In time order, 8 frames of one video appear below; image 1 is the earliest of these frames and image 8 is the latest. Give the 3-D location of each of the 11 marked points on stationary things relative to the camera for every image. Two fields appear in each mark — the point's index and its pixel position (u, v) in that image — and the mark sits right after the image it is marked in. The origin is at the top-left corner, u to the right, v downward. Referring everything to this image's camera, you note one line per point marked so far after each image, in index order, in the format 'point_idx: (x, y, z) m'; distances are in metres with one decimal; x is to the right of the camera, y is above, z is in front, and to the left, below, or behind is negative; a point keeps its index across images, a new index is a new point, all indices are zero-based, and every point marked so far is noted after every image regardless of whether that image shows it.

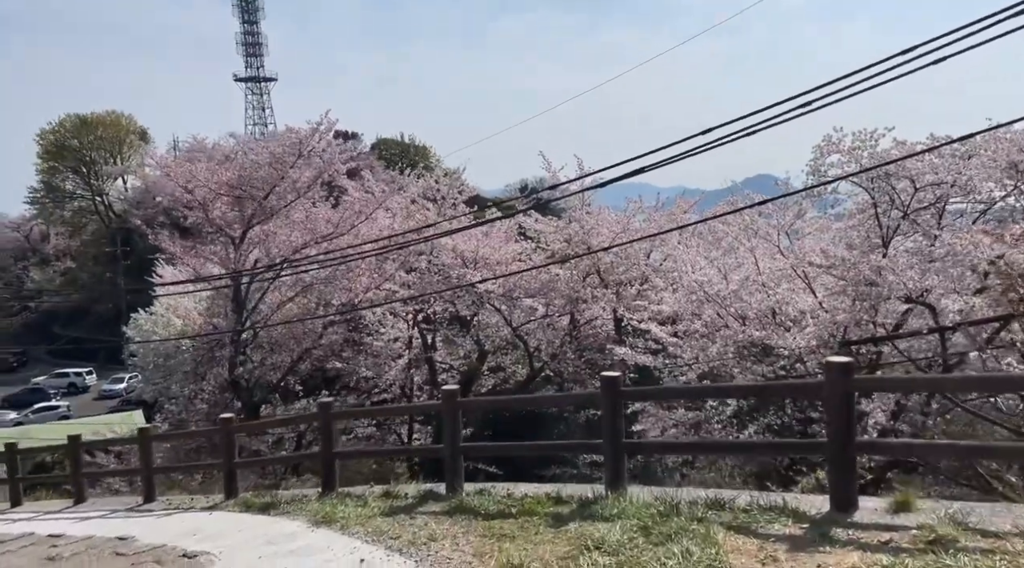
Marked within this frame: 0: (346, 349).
0: (-3.0, -1.2, +17.3) m
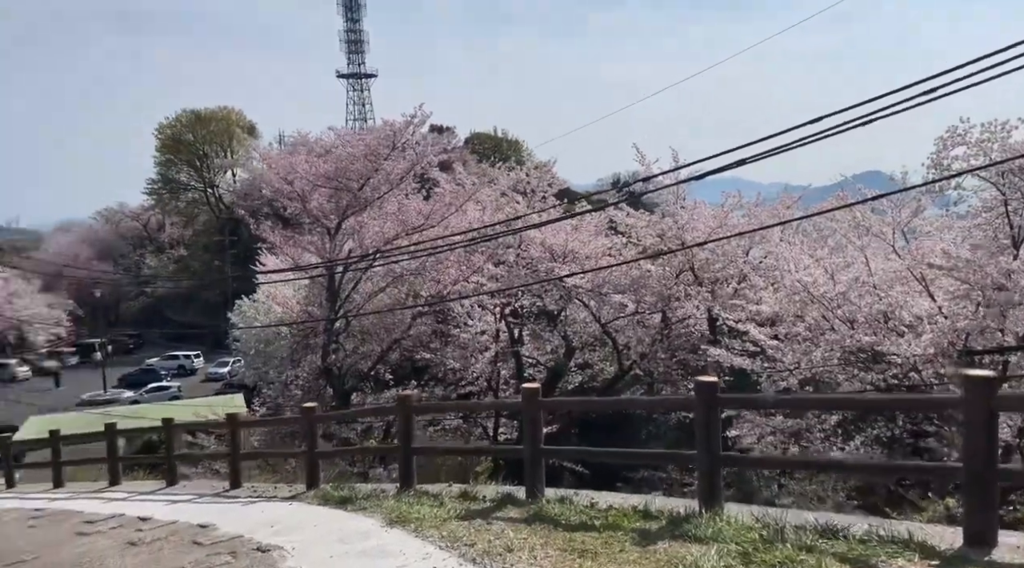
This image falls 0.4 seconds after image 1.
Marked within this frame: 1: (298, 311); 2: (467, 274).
0: (-1.4, -1.0, +17.2) m
1: (-4.3, -0.5, +19.0) m
2: (-0.8, +0.2, +16.7) m
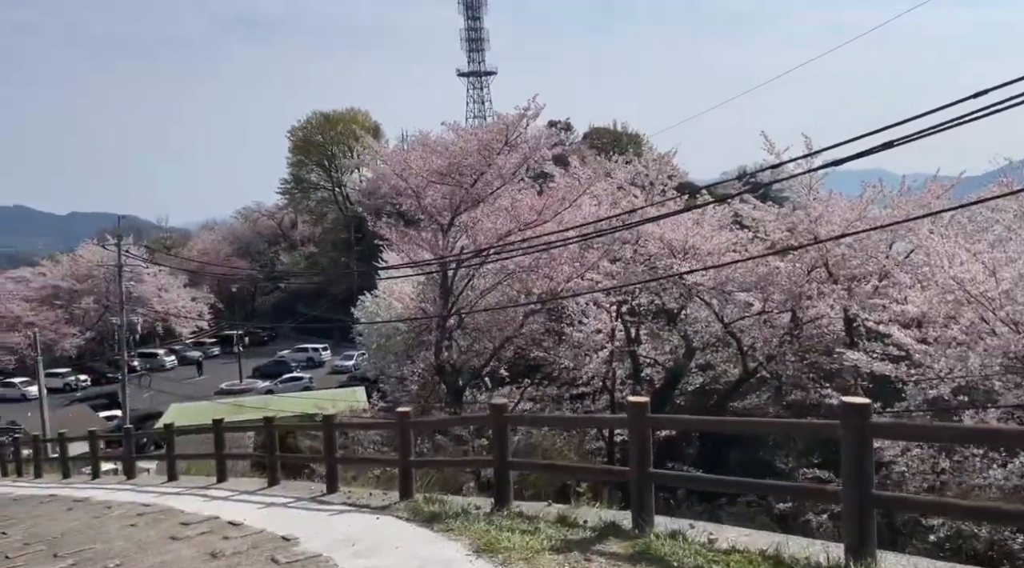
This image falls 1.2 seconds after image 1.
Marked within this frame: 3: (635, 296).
0: (+0.6, -1.0, +16.6) m
1: (-2.0, -0.5, +18.8) m
2: (+1.2, +0.2, +16.0) m
3: (+2.0, -0.2, +15.3) m
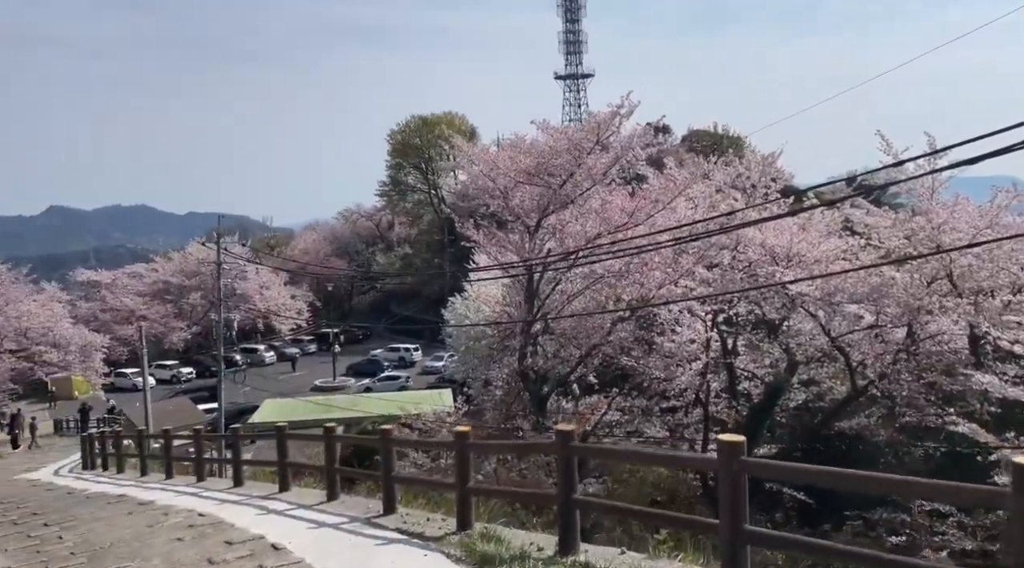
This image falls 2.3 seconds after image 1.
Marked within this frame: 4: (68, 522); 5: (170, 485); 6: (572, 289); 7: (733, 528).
0: (+2.0, -1.1, +15.7) m
1: (-0.3, -0.5, +18.1) m
2: (+2.6, +0.1, +15.0) m
3: (+3.3, -0.3, +14.2) m
4: (-5.2, -2.8, +11.2) m
5: (-4.8, -2.8, +13.4) m
6: (+1.0, -0.1, +16.4) m
7: (+1.0, -1.1, +4.5) m
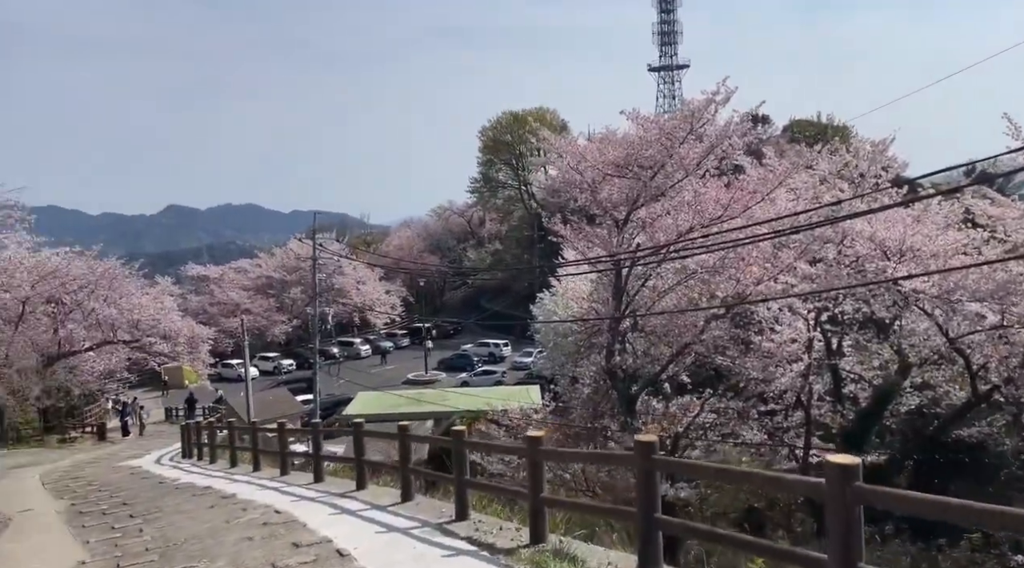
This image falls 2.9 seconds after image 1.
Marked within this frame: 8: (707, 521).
0: (+3.4, -1.0, +14.9) m
1: (+1.3, -0.4, +17.5) m
2: (+3.9, +0.2, +14.2) m
3: (+4.5, -0.3, +13.3) m
4: (-4.2, -2.7, +11.1) m
5: (-3.6, -2.7, +13.3) m
6: (+2.5, 0.0, +15.7) m
7: (+1.4, -1.1, +3.8) m
8: (+2.6, -3.1, +12.8) m
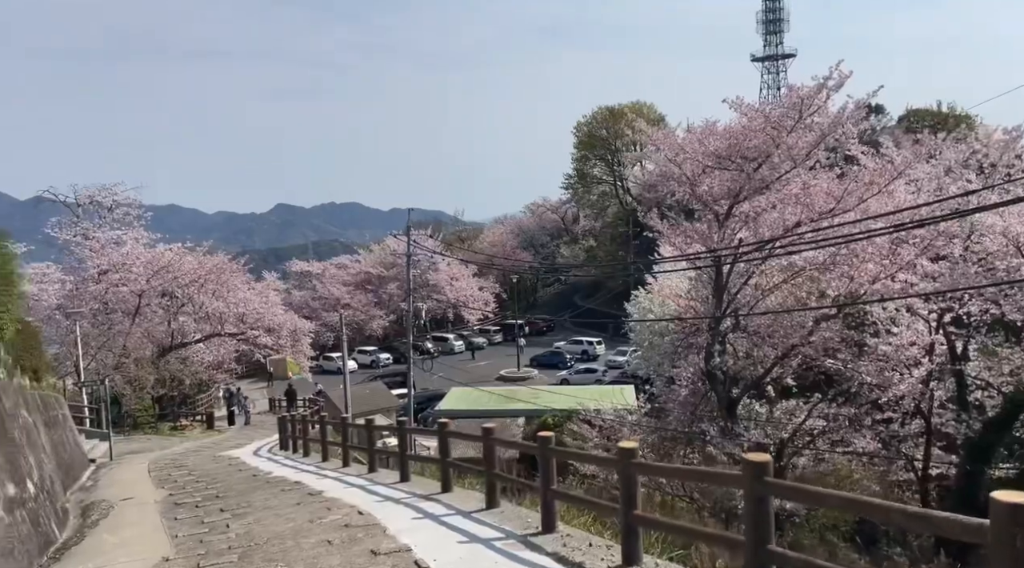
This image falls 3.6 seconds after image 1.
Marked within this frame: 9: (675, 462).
0: (+4.8, -1.0, +14.0) m
1: (+3.0, -0.4, +16.8) m
2: (+5.3, +0.2, +13.2) m
3: (+5.8, -0.2, +12.3) m
4: (-3.1, -2.6, +10.9) m
5: (-2.4, -2.6, +13.1) m
6: (+4.0, 0.0, +14.9) m
7: (+1.7, -1.1, +3.1) m
8: (+3.8, -3.1, +11.9) m
9: (+2.6, -2.9, +15.4) m
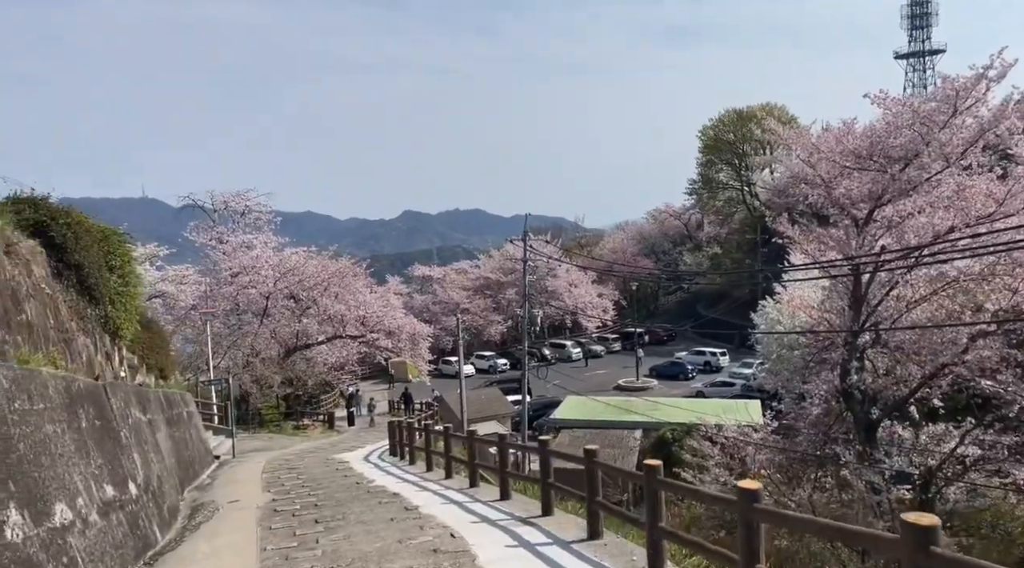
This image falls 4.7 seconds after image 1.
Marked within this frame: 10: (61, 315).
0: (+6.4, -1.1, +12.5) m
1: (+4.9, -0.5, +15.5) m
2: (+6.7, 0.0, +11.6) m
3: (+7.1, -0.4, +10.7) m
4: (-1.9, -2.6, +10.4) m
5: (-0.9, -2.7, +12.5) m
6: (+5.7, -0.1, +13.5) m
7: (+1.9, -1.1, +2.1) m
8: (+5.0, -3.2, +10.5) m
9: (+4.3, -3.0, +14.1) m
10: (-5.3, -0.4, +11.2) m
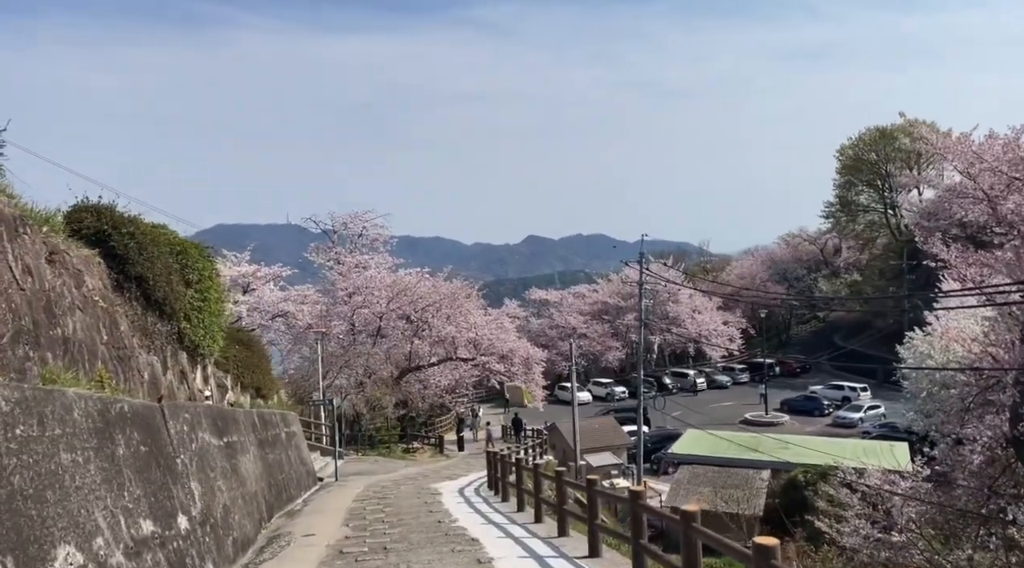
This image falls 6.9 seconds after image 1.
0: (+7.5, -1.5, +10.0) m
1: (+6.5, -0.9, +13.1) m
2: (+7.7, -0.3, +9.1) m
3: (+8.0, -0.7, +8.1) m
4: (-1.1, -2.7, +9.0) m
5: (+0.2, -2.9, +10.9) m
6: (+6.9, -0.5, +11.1) m
7: (+1.6, -1.1, +0.3) m
8: (+5.8, -3.5, +8.2) m
9: (+5.6, -3.3, +11.8) m
10: (-4.2, -0.5, +10.3) m
